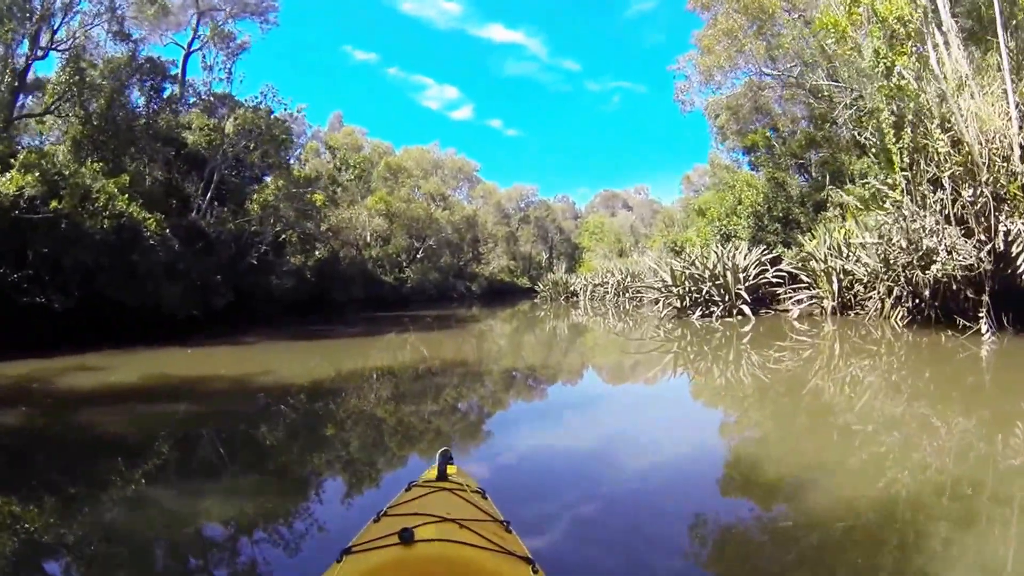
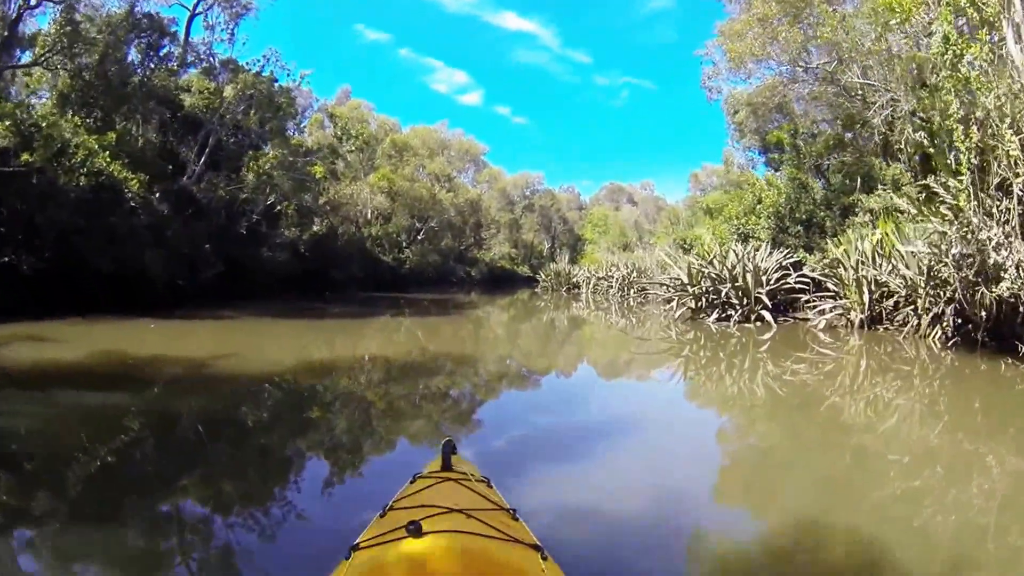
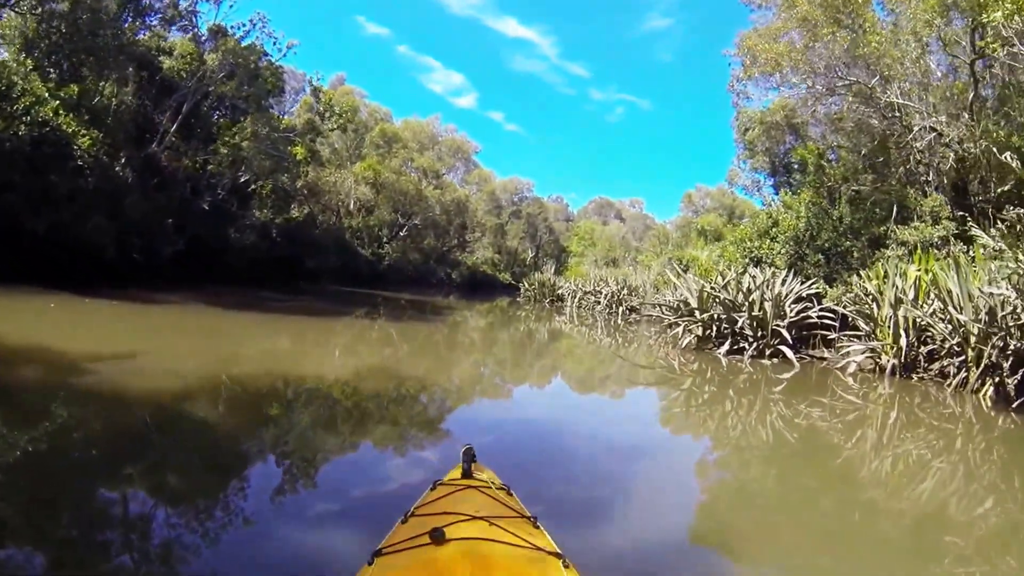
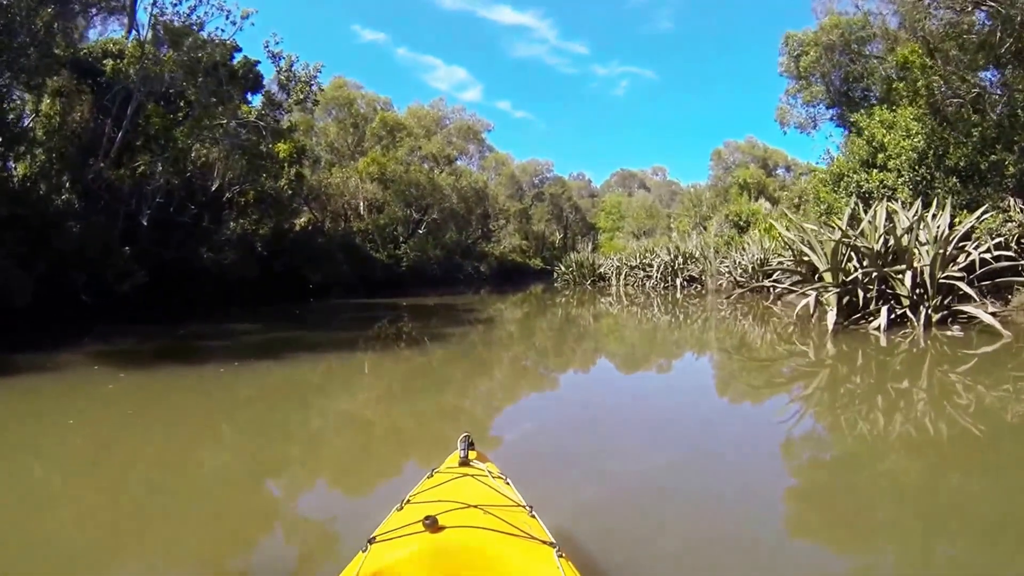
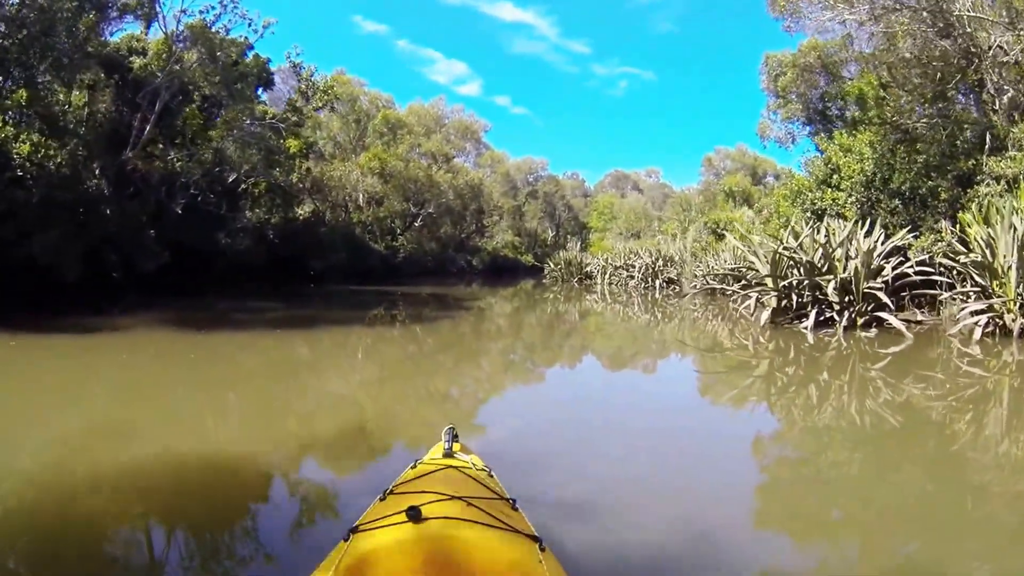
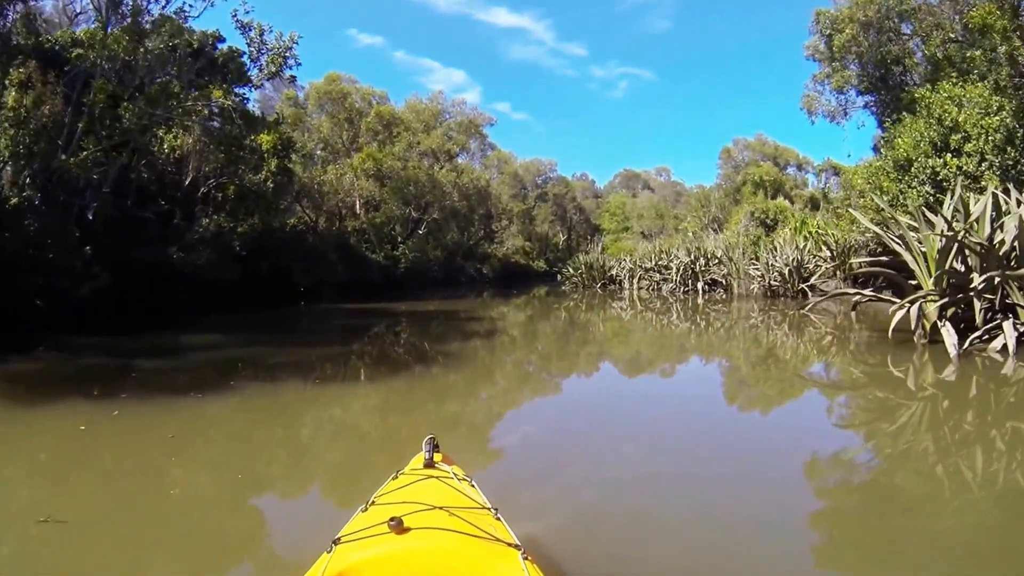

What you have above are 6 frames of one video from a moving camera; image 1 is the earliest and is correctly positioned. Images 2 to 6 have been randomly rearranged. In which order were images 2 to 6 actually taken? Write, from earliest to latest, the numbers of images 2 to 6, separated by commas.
2, 3, 5, 4, 6
